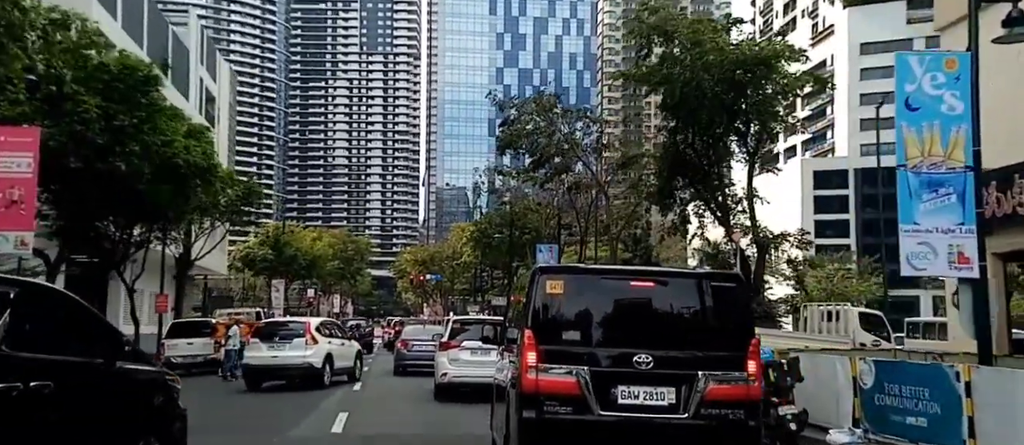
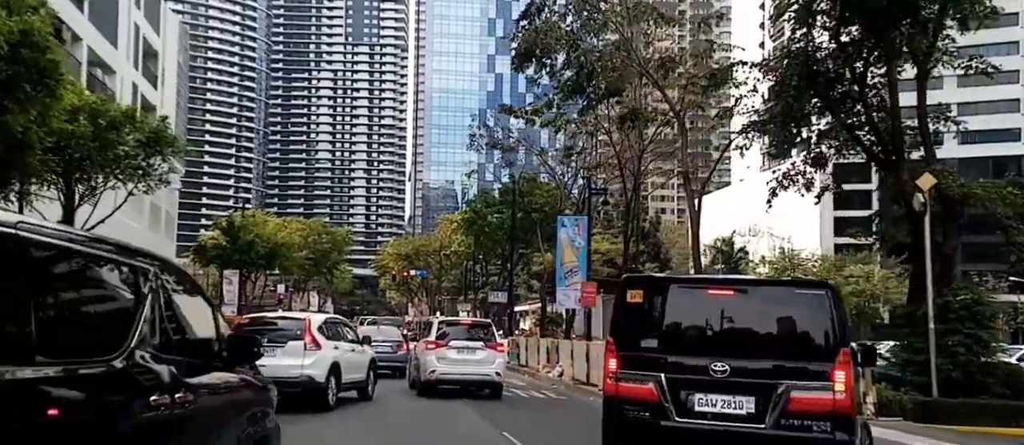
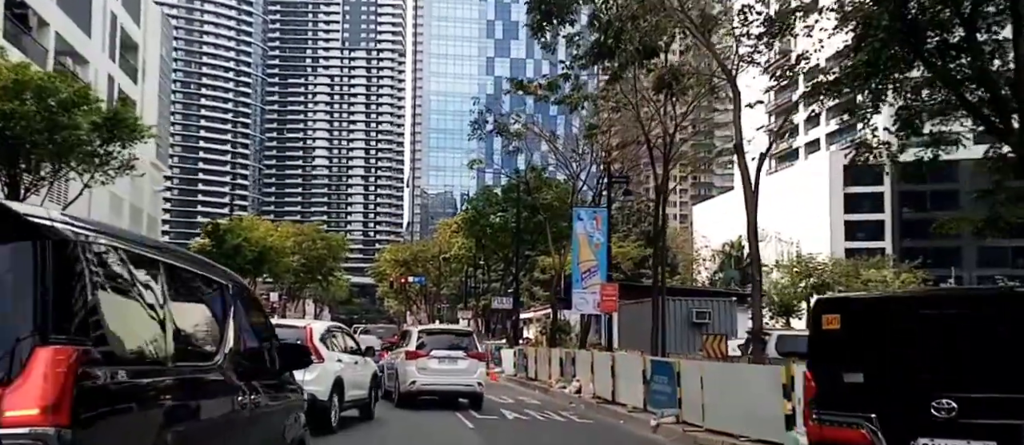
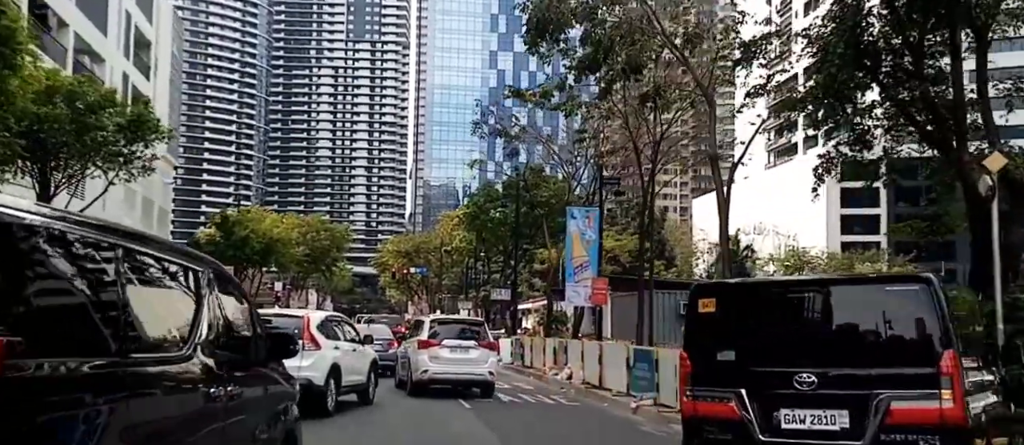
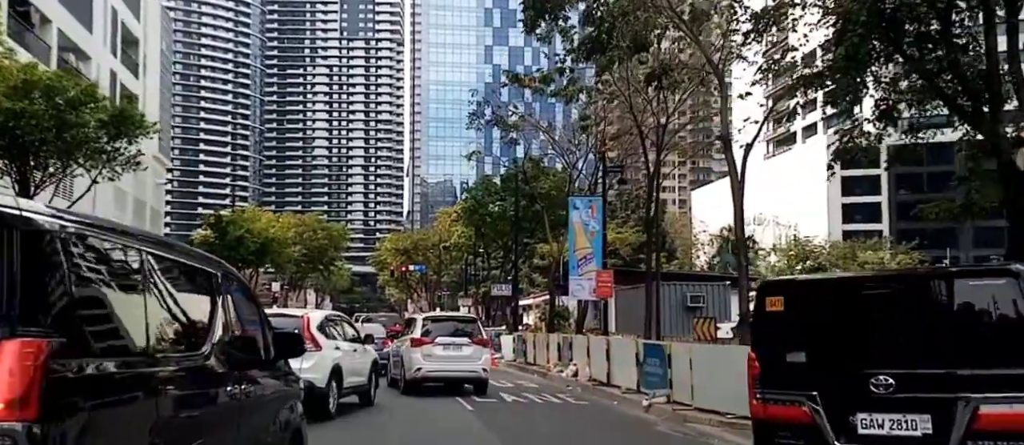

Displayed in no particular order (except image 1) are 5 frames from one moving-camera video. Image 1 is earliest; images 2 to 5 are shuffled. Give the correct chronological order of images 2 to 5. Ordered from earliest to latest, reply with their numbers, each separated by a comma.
2, 4, 5, 3
